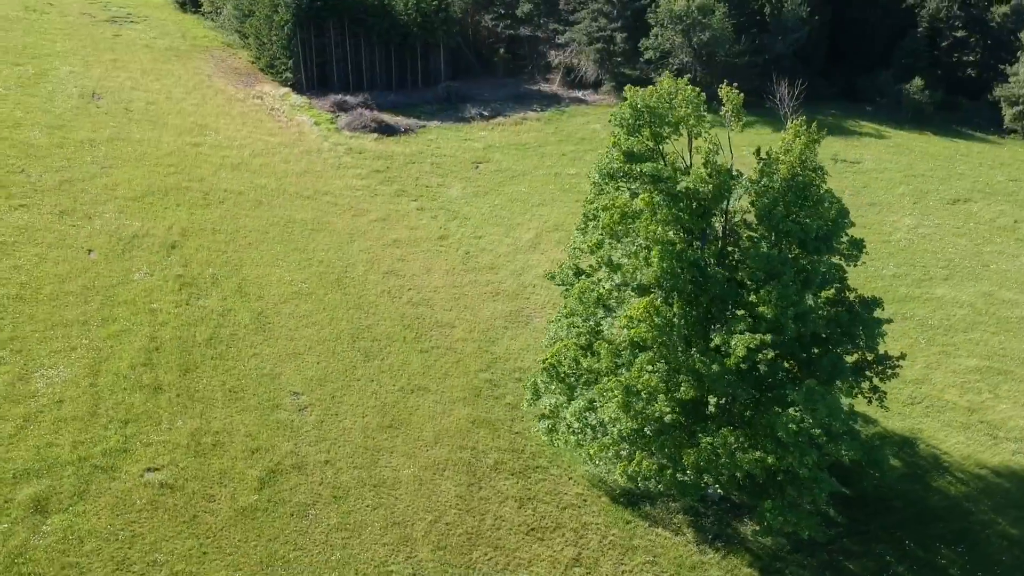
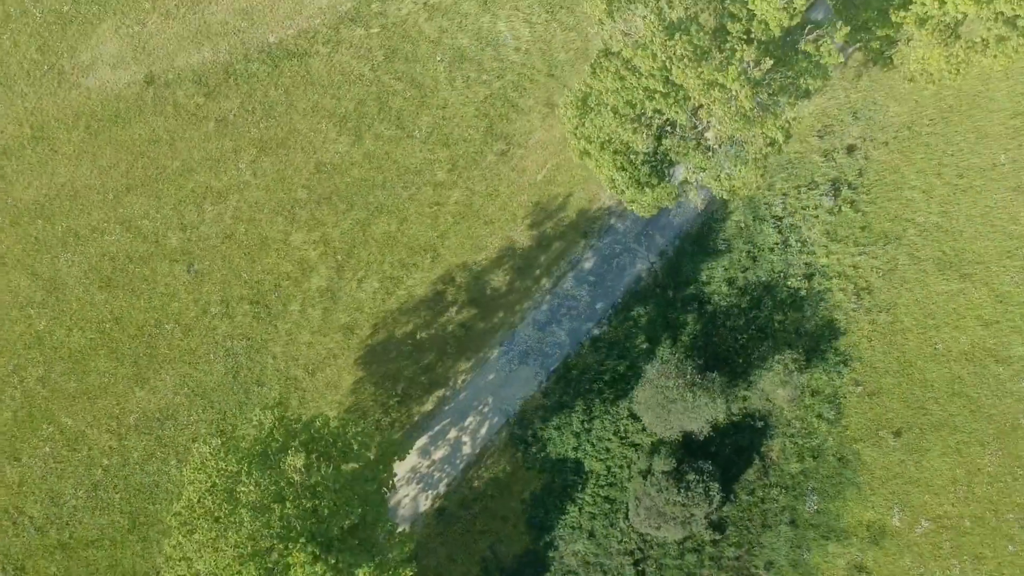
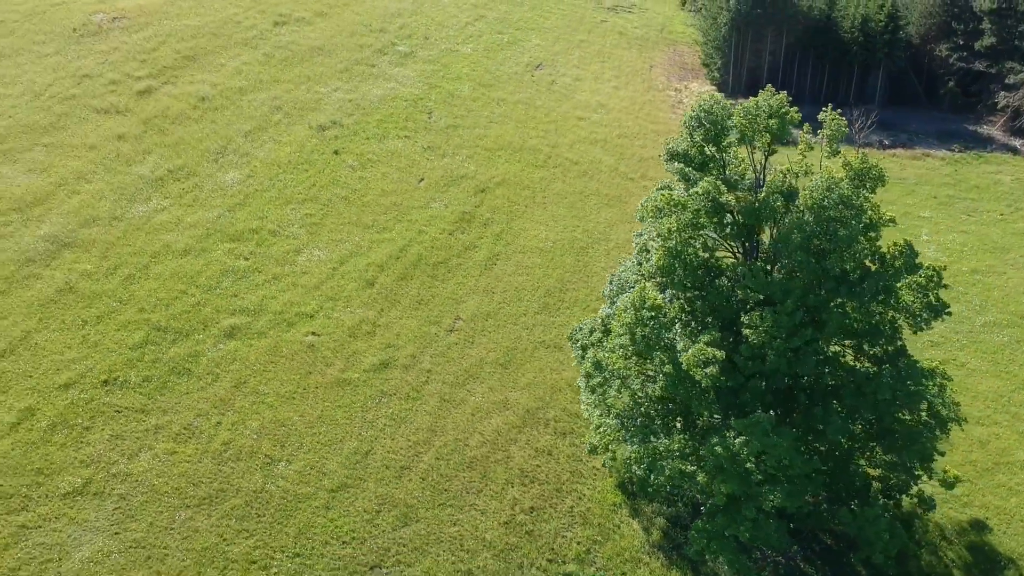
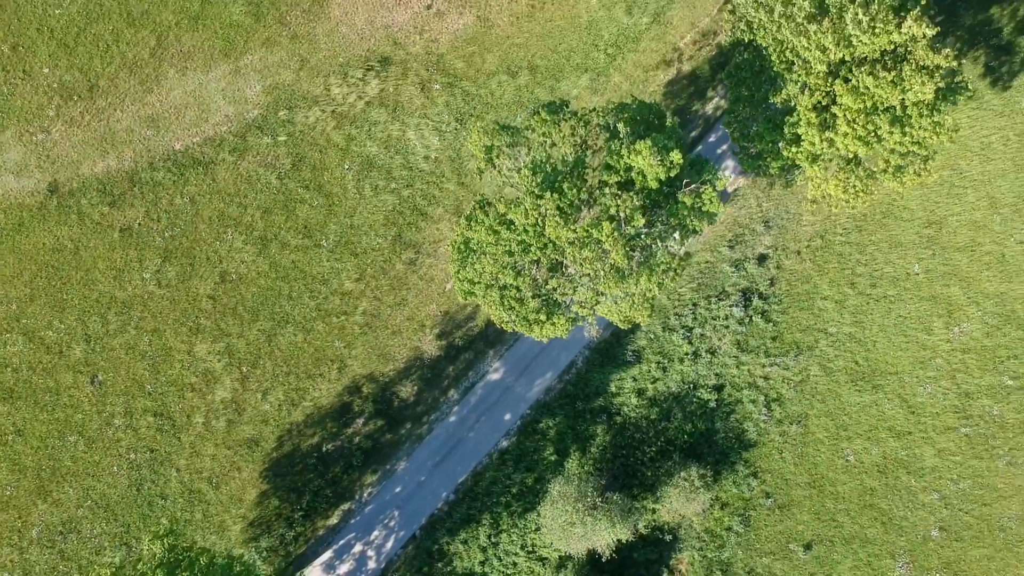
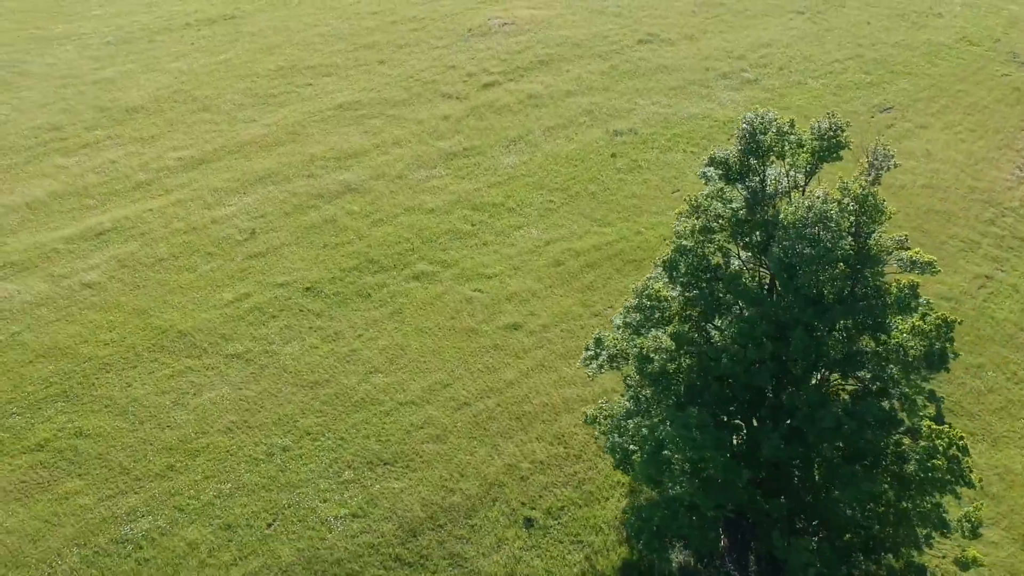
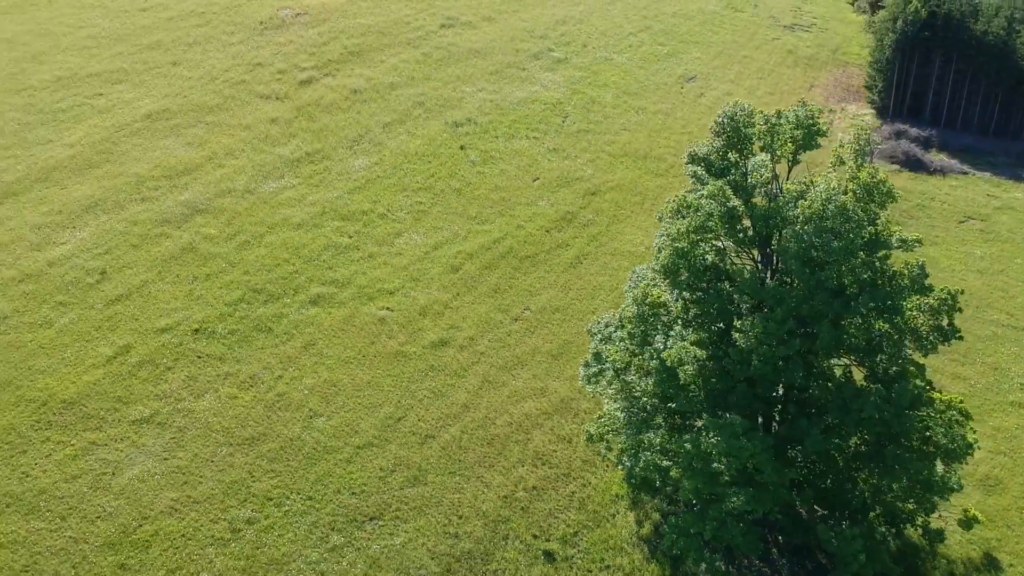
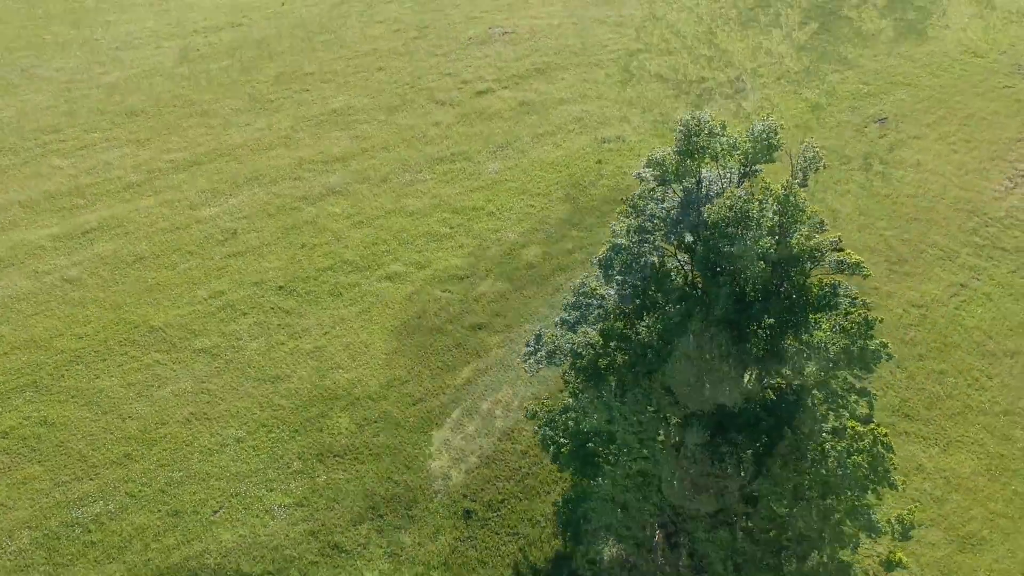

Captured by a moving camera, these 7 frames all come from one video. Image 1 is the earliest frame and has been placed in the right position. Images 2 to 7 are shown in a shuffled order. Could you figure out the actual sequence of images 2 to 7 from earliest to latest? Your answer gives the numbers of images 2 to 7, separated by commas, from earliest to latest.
3, 6, 5, 7, 2, 4
